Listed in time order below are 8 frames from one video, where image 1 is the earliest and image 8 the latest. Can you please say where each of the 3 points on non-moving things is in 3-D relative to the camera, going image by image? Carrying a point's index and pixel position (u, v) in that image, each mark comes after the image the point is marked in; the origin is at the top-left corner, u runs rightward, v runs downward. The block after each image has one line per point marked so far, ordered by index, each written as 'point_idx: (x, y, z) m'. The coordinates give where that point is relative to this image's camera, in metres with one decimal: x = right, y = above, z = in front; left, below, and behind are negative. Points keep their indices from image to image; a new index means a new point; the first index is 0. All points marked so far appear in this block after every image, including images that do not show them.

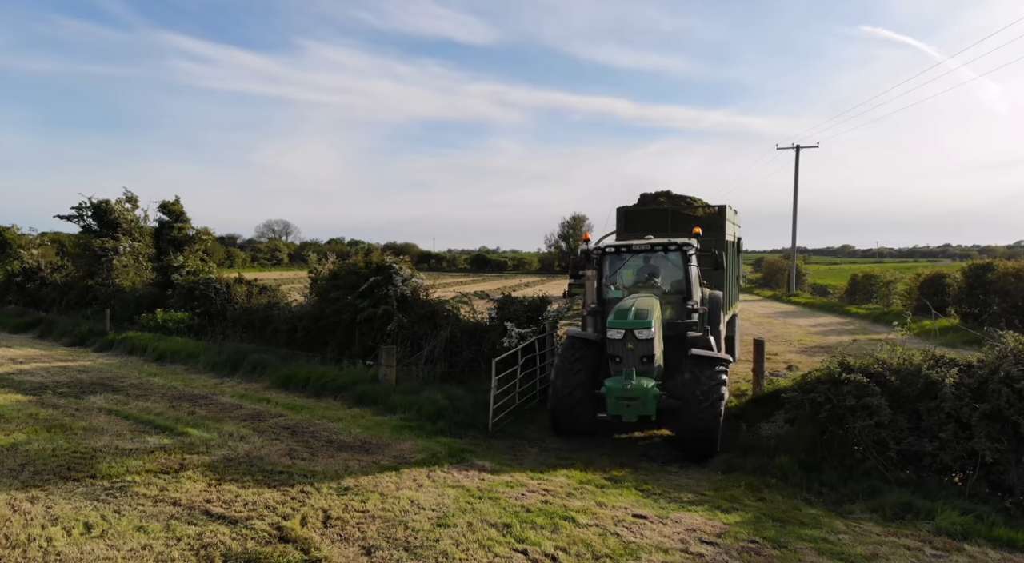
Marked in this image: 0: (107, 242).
0: (-9.8, +0.9, +16.2) m
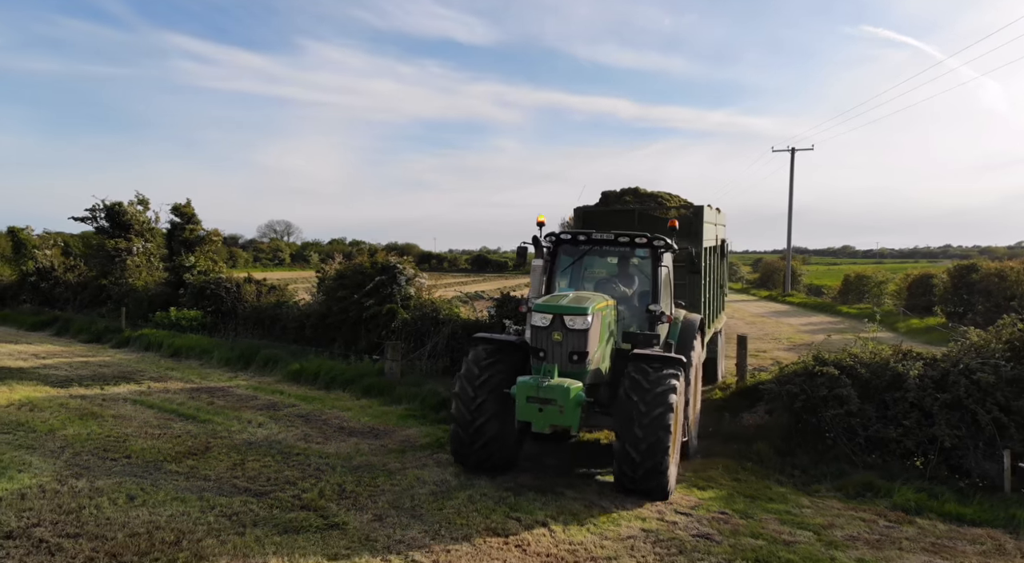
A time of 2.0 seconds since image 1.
0: (-9.8, +1.0, +16.8) m
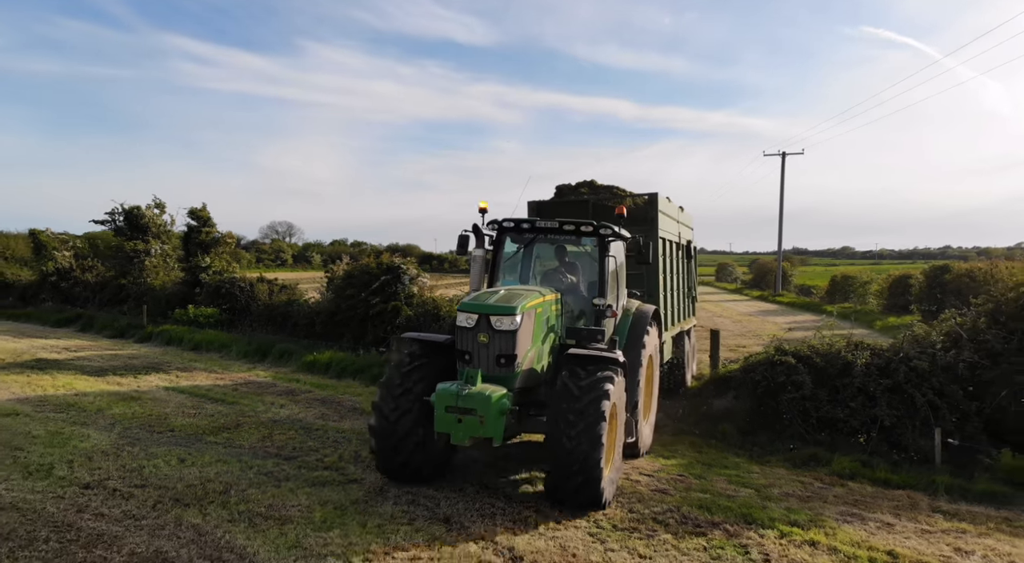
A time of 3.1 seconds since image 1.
0: (-9.9, +1.0, +17.8) m
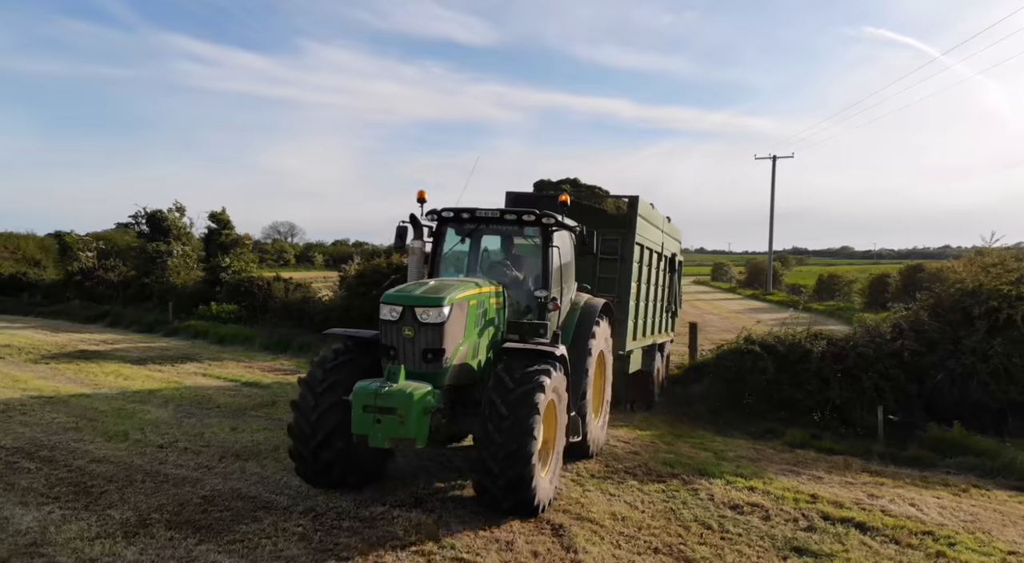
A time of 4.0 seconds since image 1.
0: (-9.9, +1.0, +18.9) m
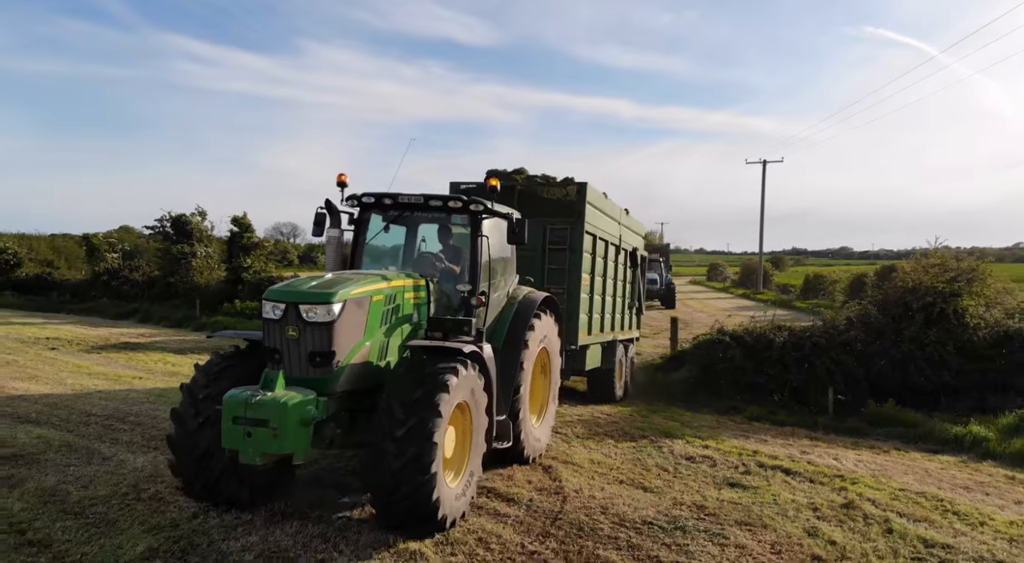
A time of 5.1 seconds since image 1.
0: (-9.9, +1.0, +20.3) m
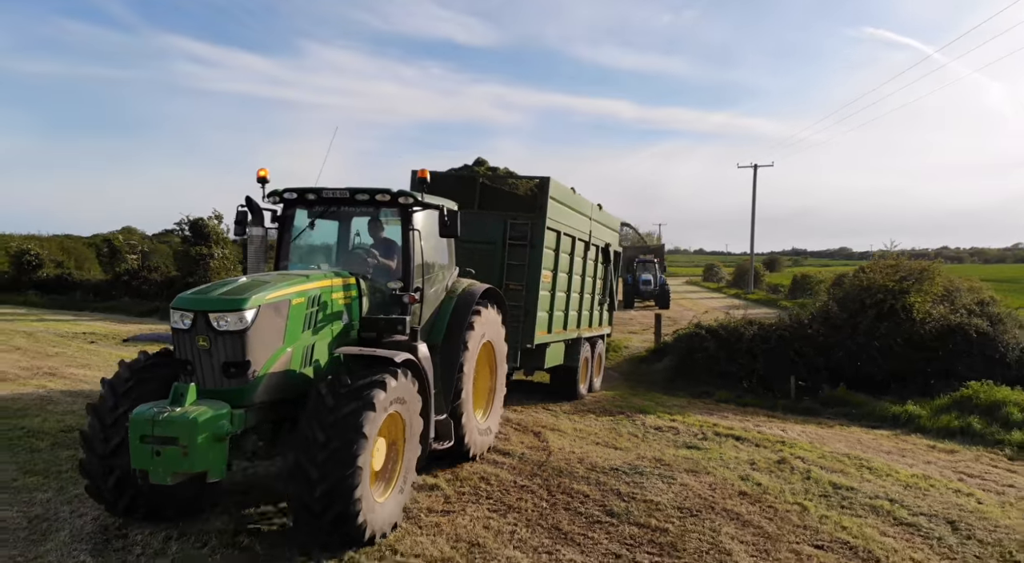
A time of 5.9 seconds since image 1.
0: (-9.9, +1.0, +21.6) m
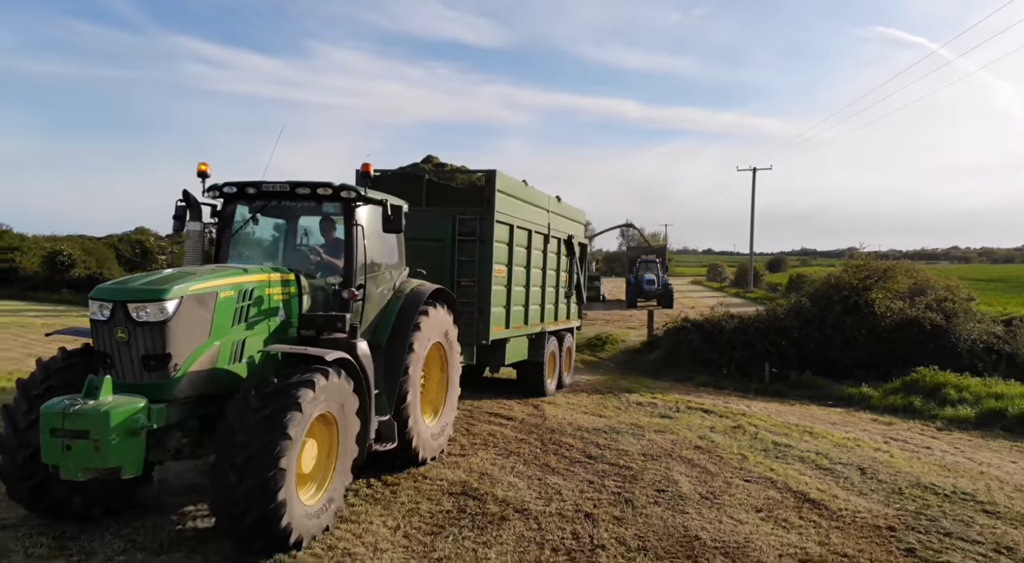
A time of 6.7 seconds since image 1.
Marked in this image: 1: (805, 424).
0: (-9.7, +1.0, +23.2) m
1: (+3.8, -1.9, +8.8) m
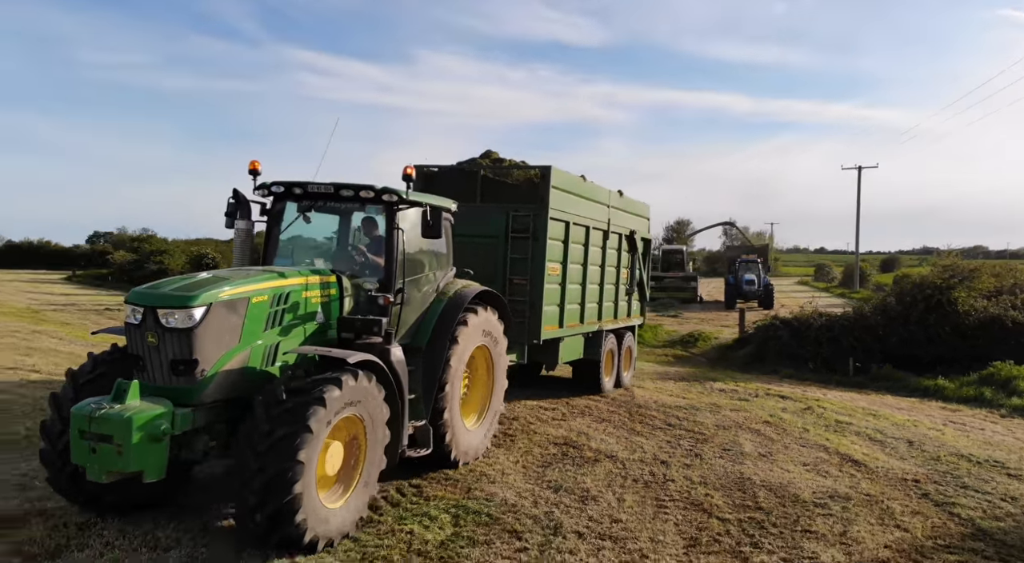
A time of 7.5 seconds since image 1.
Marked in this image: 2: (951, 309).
0: (-6.0, +1.1, +26.0) m
1: (+5.2, -1.9, +9.7) m
2: (+8.8, -0.6, +13.3) m
